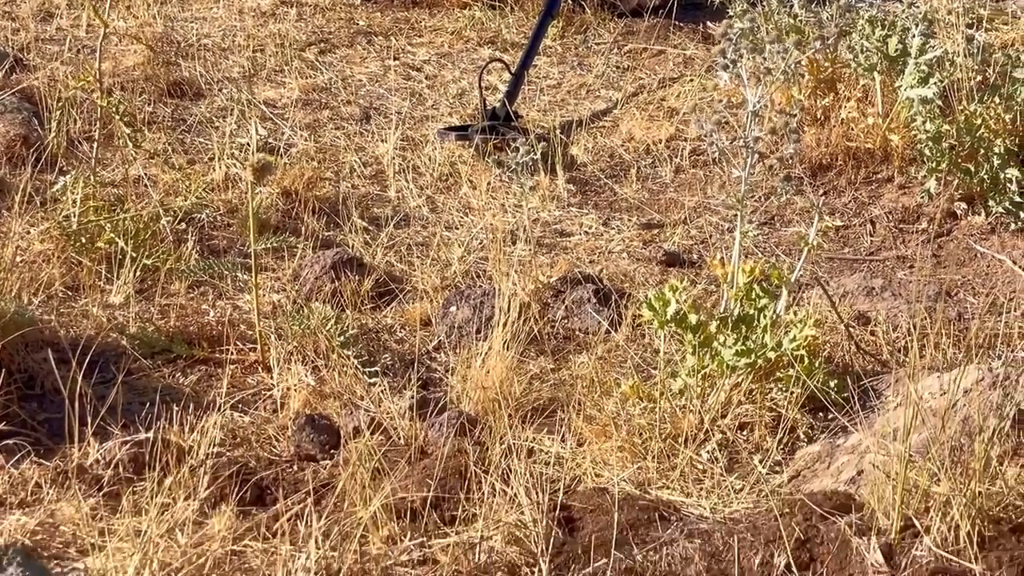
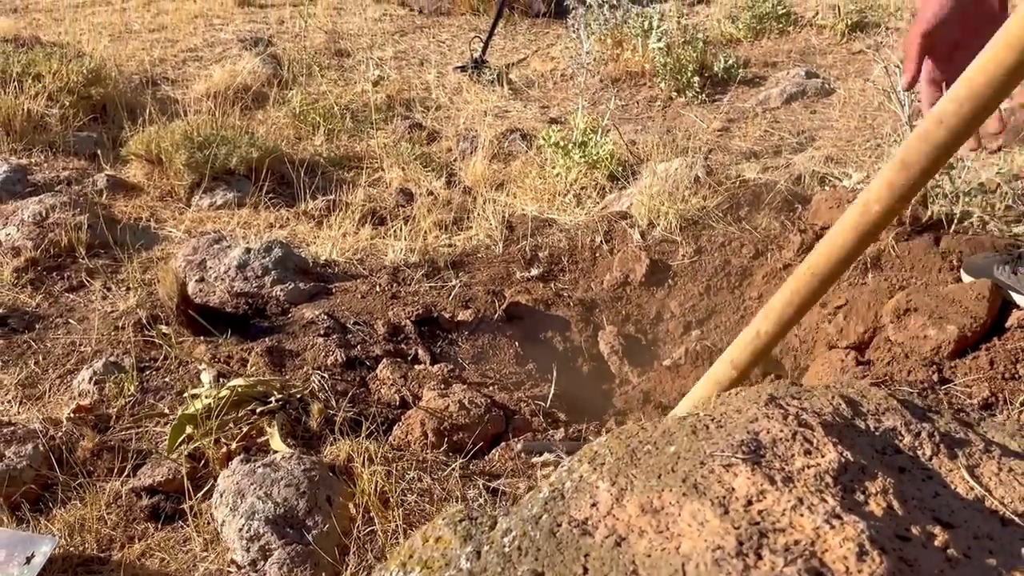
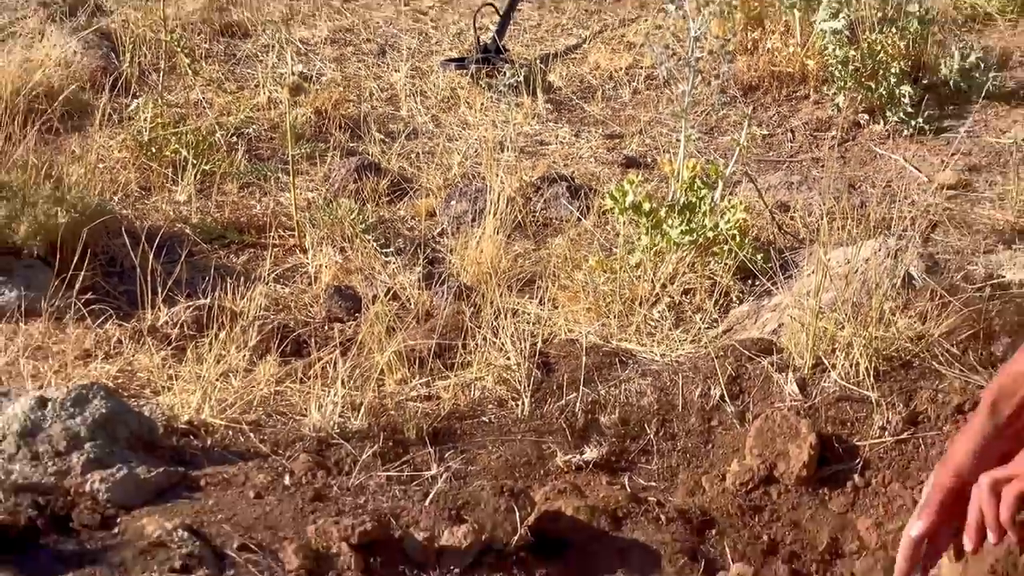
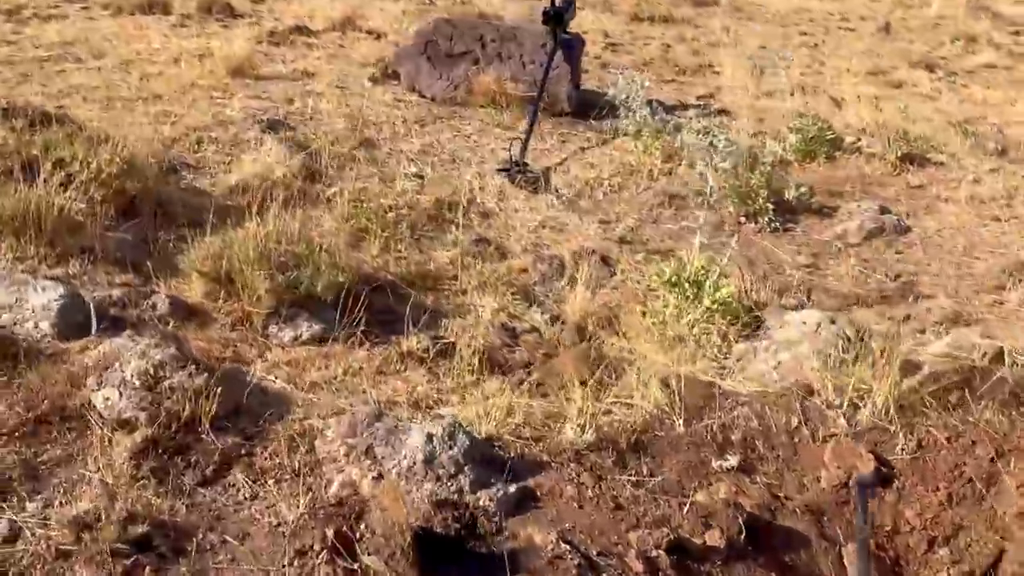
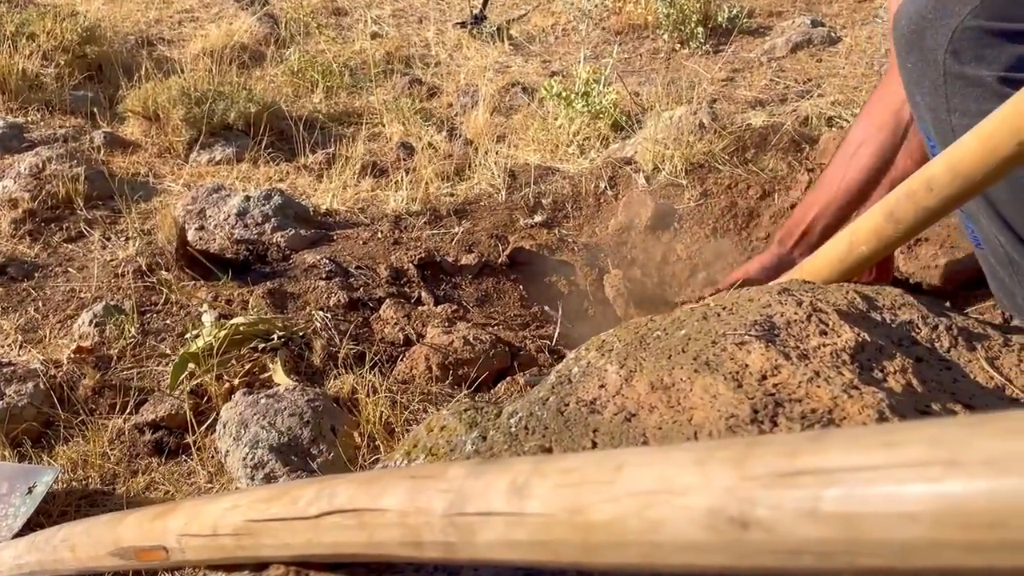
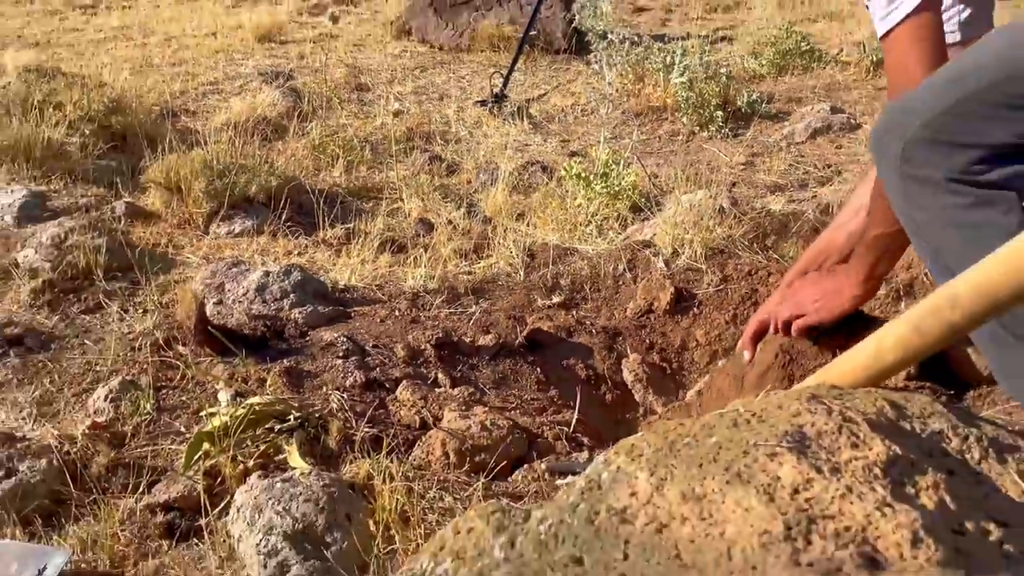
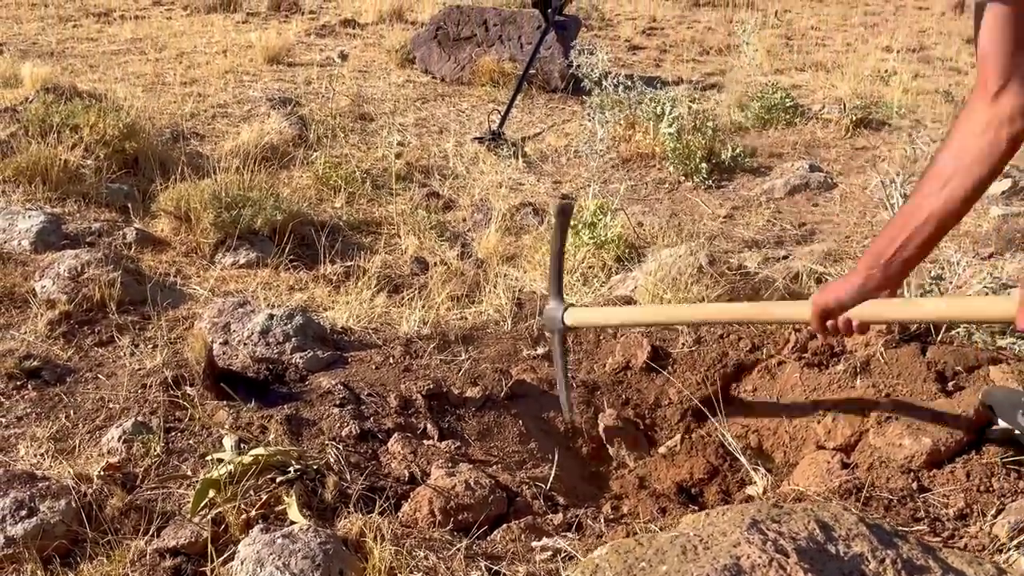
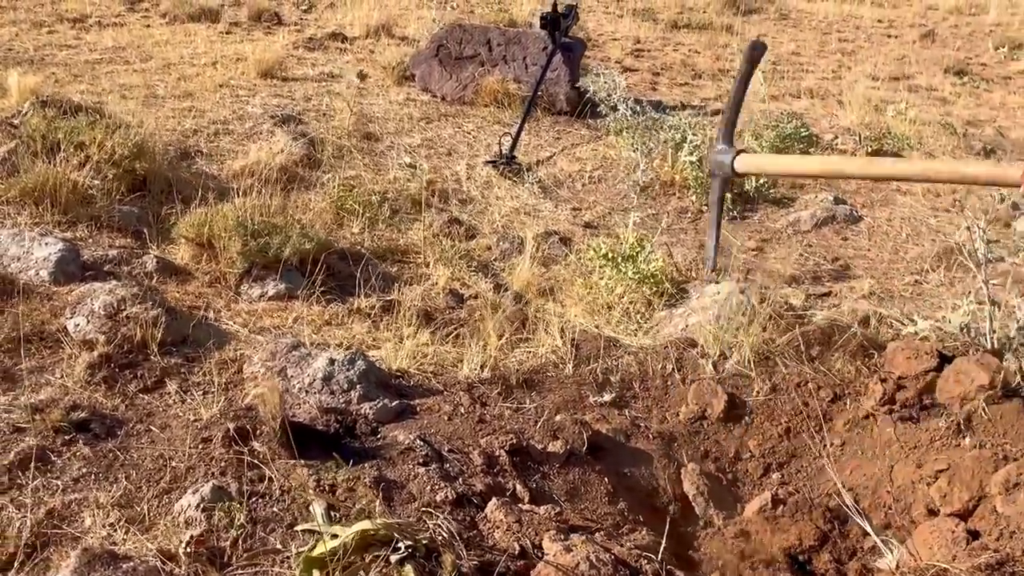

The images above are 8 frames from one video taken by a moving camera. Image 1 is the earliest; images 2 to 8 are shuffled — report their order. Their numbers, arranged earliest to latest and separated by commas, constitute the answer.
3, 6, 5, 2, 7, 8, 4
